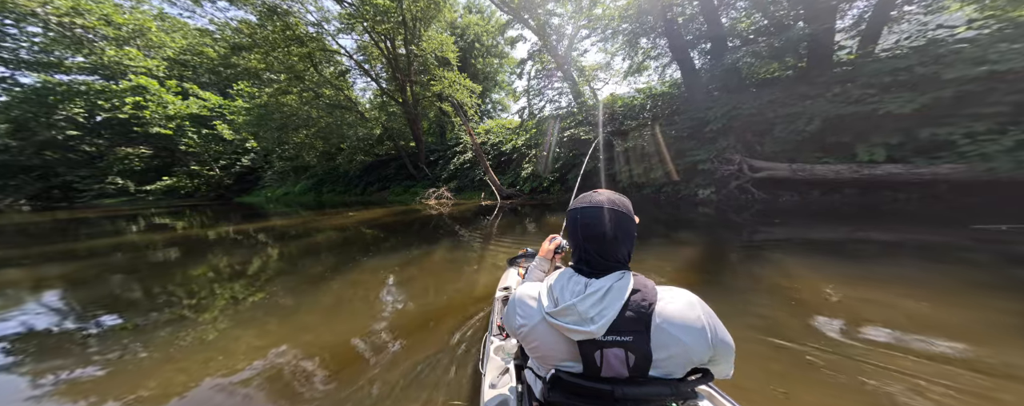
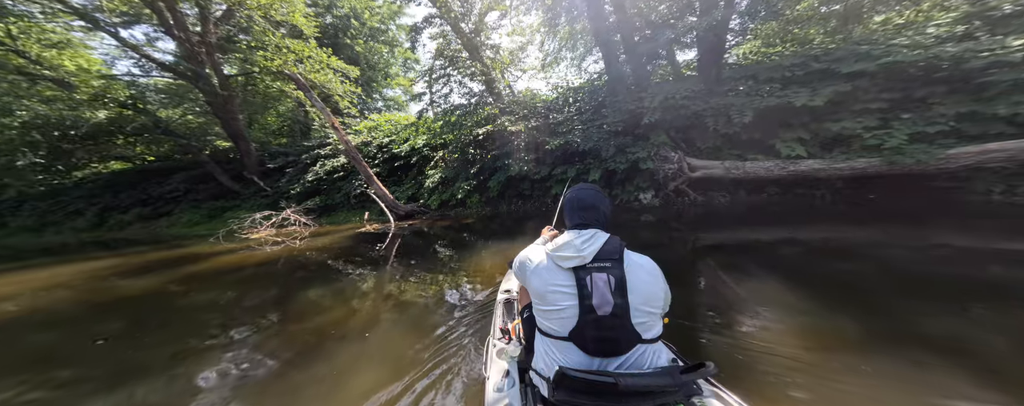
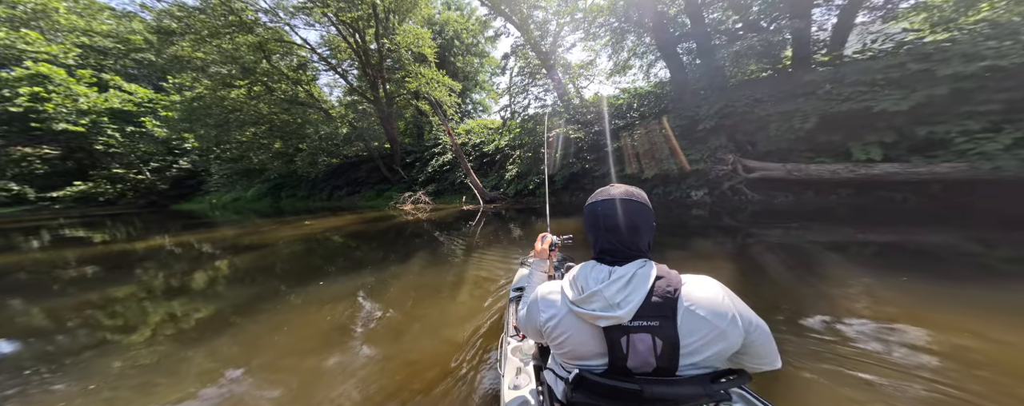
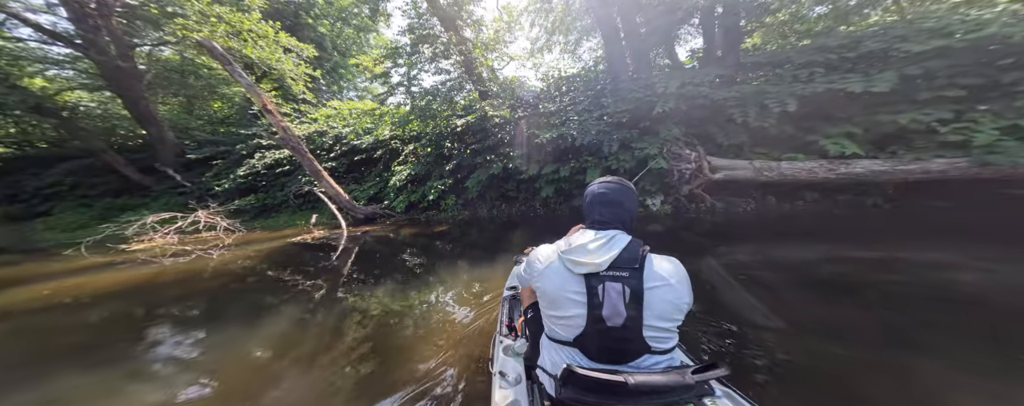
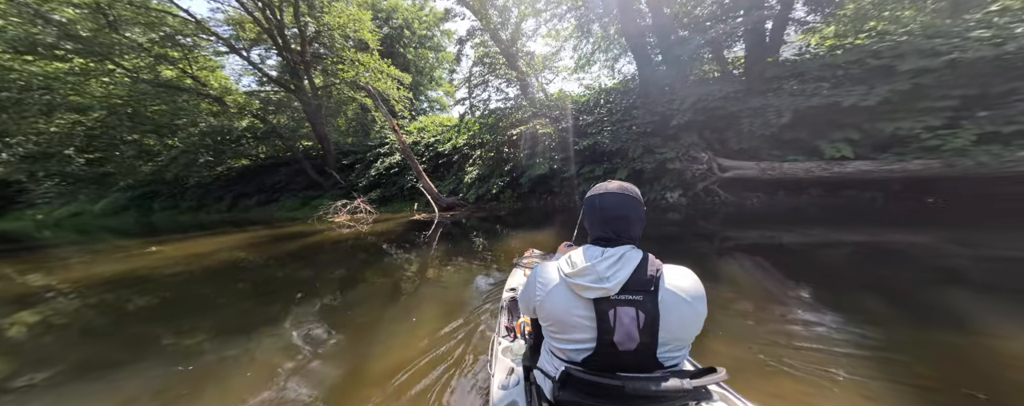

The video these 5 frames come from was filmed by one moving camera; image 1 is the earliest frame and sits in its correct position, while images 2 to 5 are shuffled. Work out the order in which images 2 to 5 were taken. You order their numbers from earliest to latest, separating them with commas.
3, 5, 2, 4
